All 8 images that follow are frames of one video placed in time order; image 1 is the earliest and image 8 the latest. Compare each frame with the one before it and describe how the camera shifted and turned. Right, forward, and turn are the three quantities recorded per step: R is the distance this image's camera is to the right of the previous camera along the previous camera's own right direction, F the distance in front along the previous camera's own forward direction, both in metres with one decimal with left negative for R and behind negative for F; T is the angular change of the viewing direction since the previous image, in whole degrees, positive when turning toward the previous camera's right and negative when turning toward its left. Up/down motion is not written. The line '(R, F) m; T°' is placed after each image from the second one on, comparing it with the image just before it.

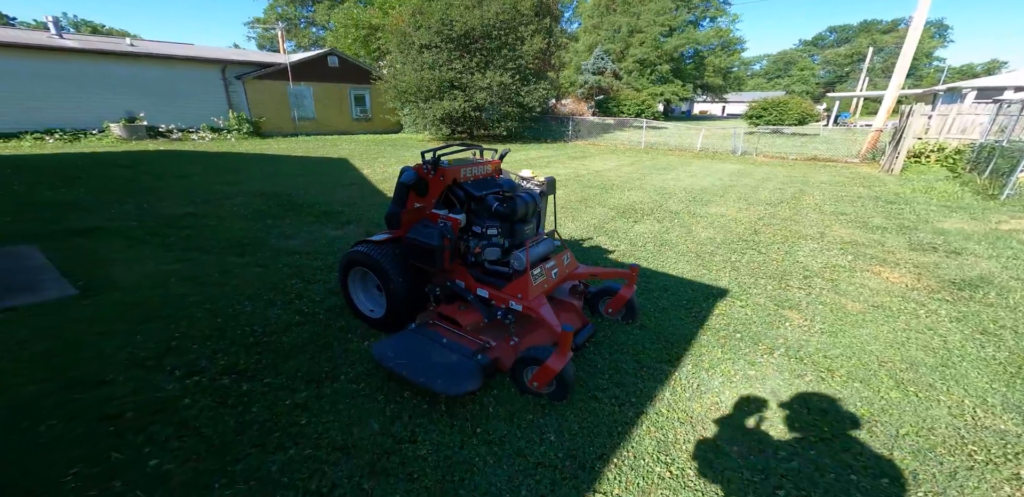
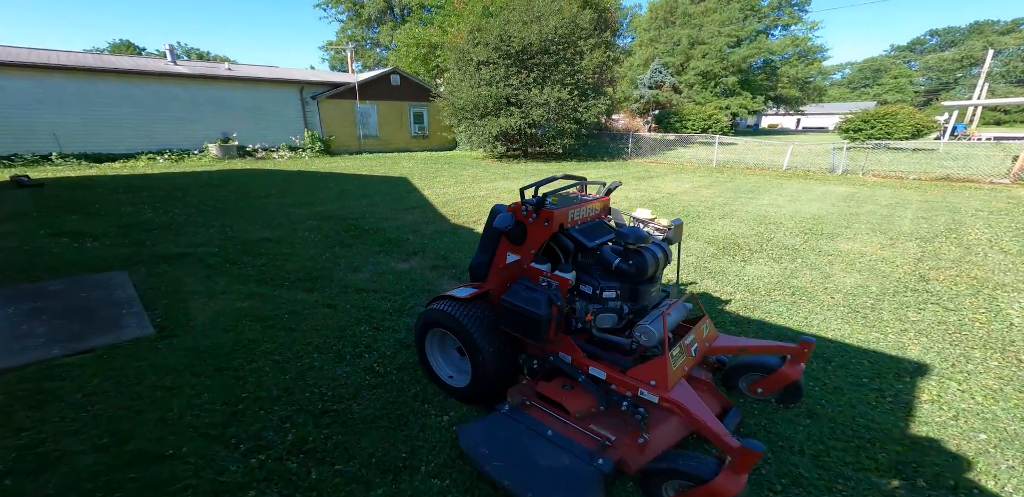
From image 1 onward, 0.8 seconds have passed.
(-0.4, +0.6) m; -7°
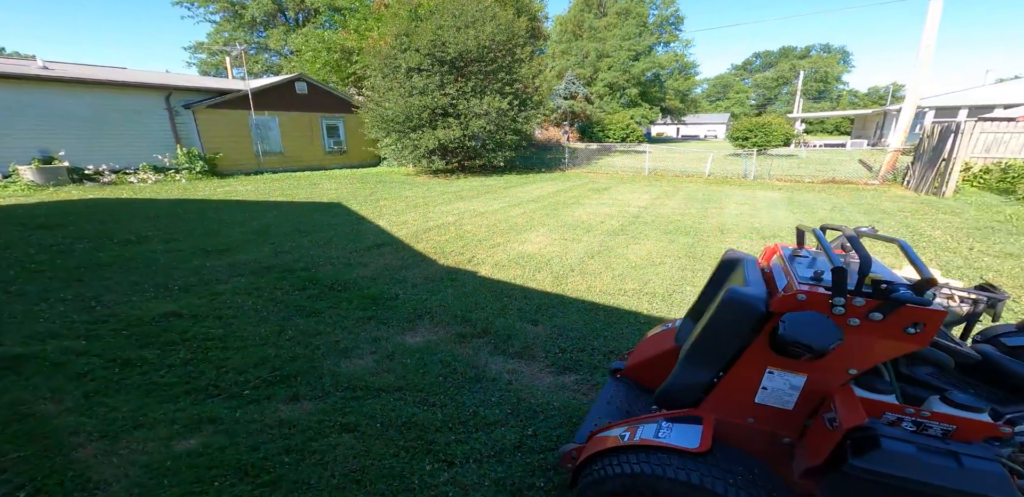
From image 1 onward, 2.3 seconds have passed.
(-1.2, +1.1) m; +14°
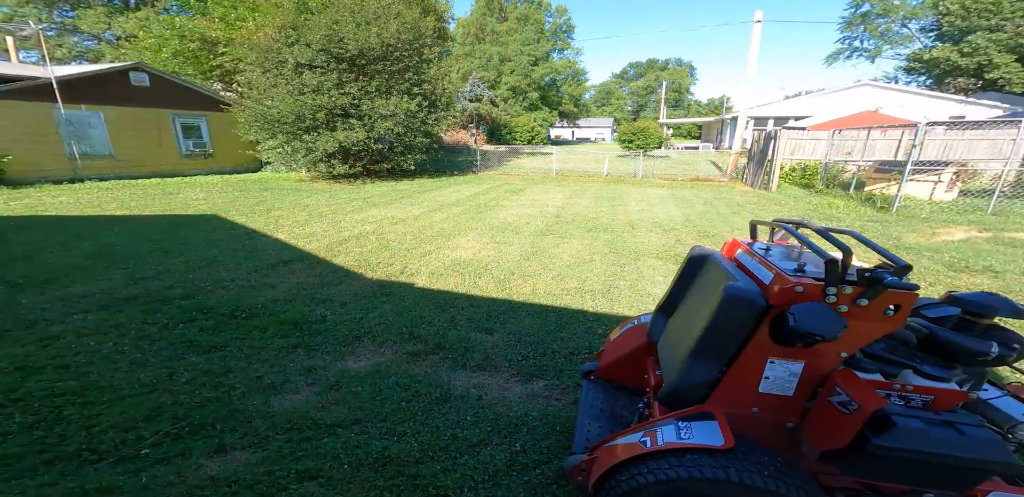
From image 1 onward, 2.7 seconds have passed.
(-0.4, +0.1) m; +13°
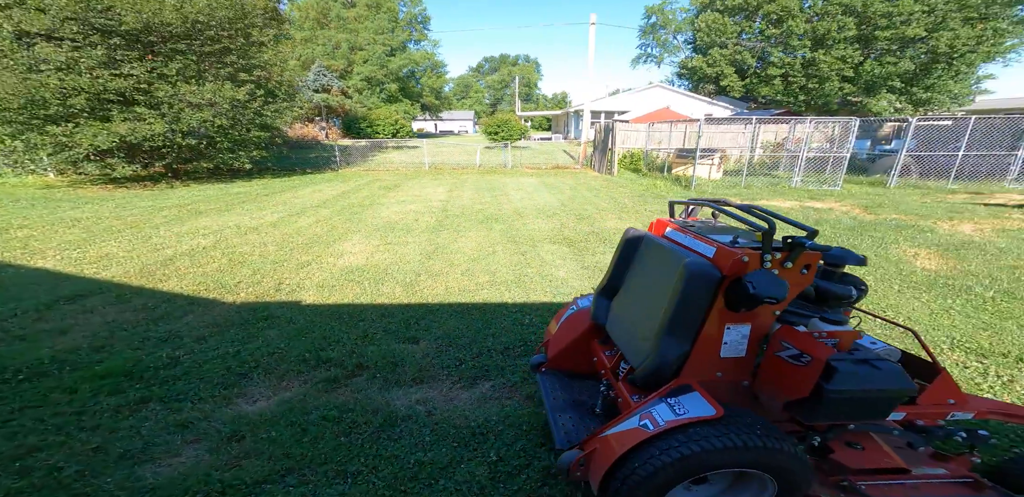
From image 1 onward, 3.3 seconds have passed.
(-0.4, +0.2) m; +18°
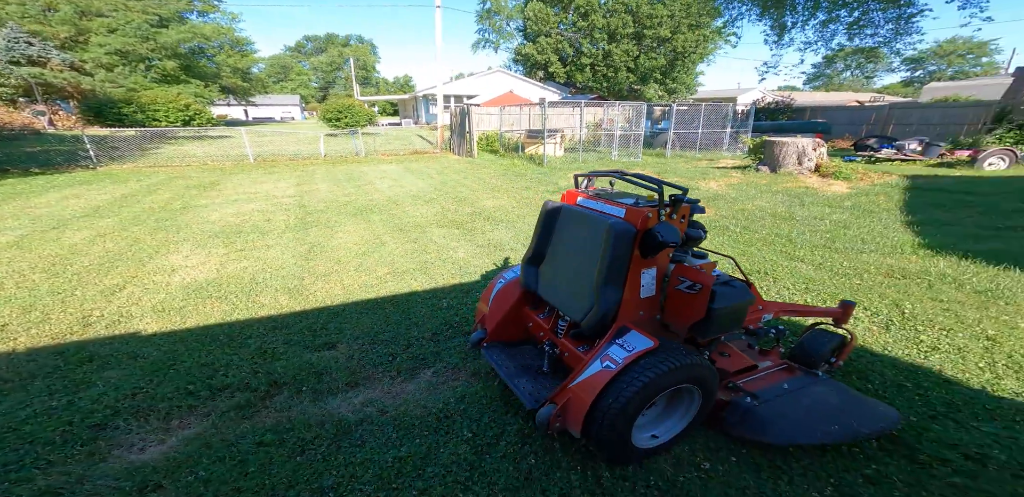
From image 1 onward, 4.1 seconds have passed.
(-0.5, 0.0) m; +19°
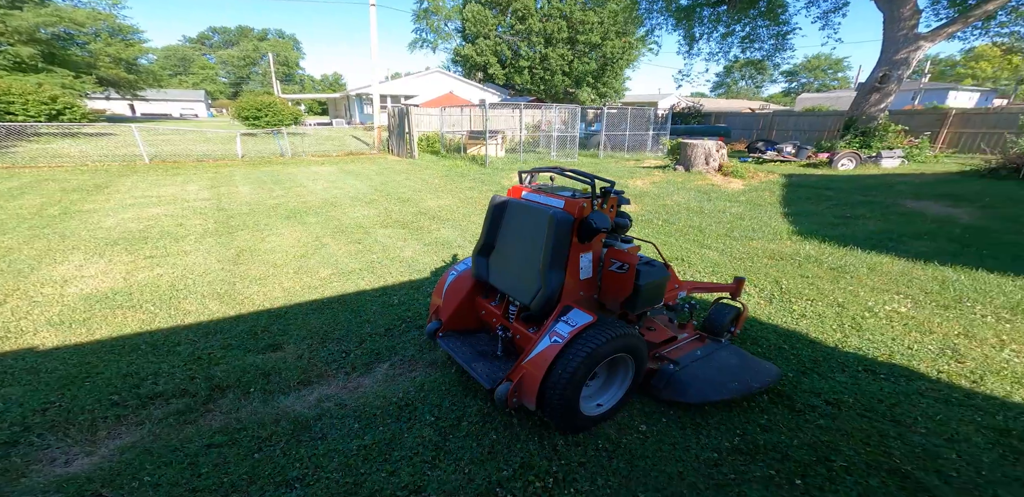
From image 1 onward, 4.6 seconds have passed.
(-0.1, -0.2) m; +8°
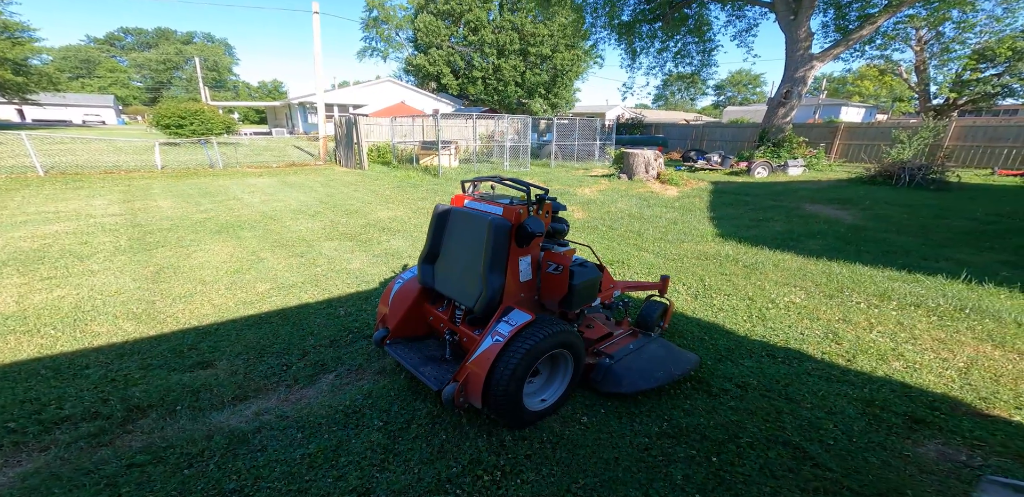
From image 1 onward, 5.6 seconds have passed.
(+0.1, -0.1) m; +5°
